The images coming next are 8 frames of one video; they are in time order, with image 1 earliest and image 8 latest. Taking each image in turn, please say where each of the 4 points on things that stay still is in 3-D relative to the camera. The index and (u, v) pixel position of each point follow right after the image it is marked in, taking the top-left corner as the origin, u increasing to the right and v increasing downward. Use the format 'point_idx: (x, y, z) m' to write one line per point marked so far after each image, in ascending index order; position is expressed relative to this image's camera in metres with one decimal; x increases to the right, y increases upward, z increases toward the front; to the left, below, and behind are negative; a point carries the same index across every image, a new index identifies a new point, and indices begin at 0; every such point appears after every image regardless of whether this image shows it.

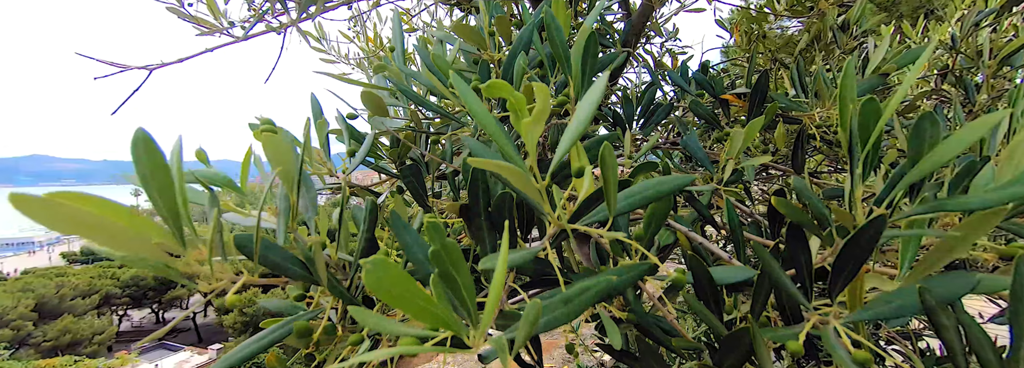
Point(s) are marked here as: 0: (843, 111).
0: (+0.6, +0.1, +0.7) m
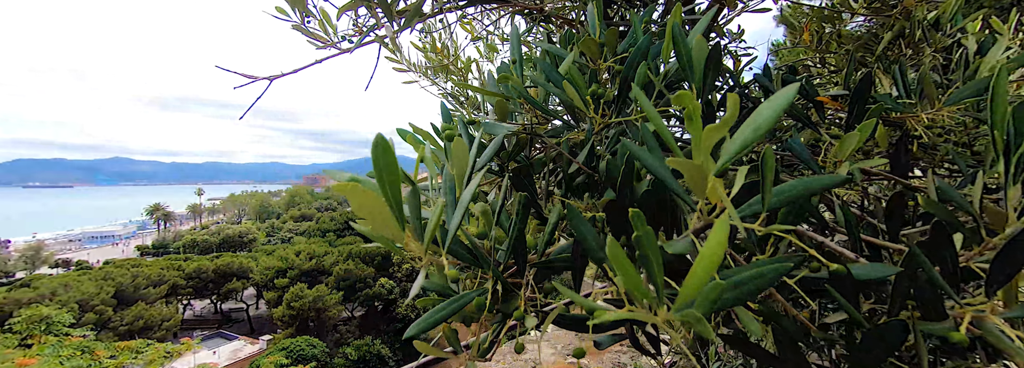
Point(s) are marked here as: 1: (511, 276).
0: (+1.0, +0.1, +0.7) m
1: (0.0, -0.2, +0.9) m
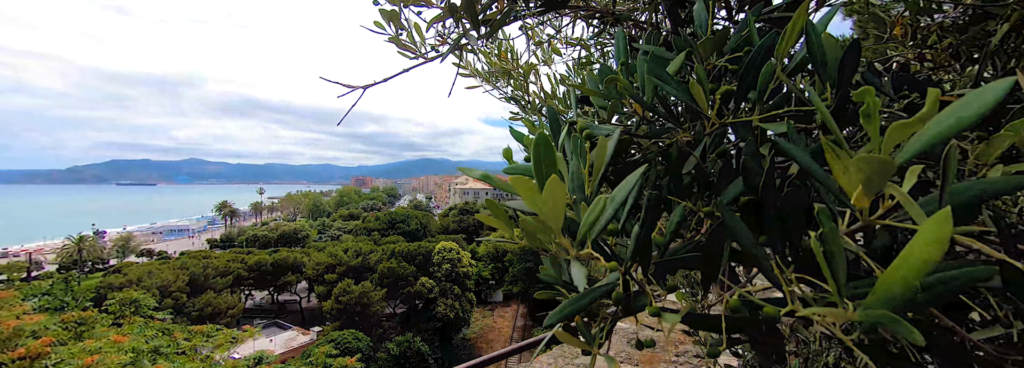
0: (+1.3, +0.1, +0.6) m
1: (+0.3, -0.2, +0.9) m
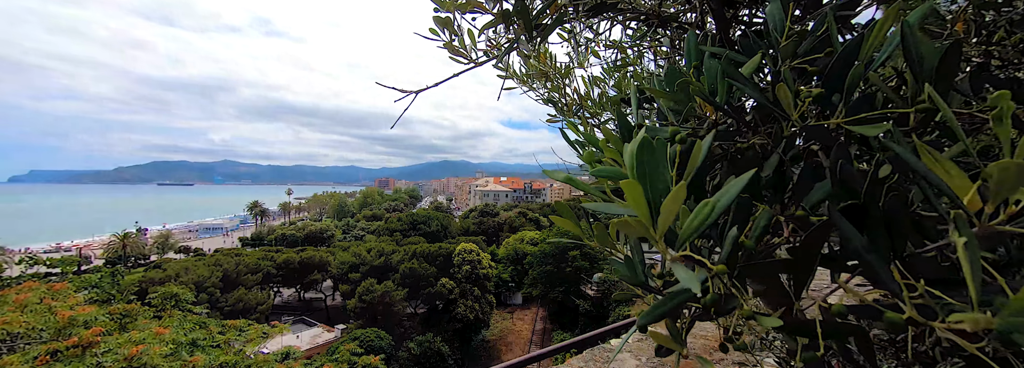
0: (+1.5, +0.1, +0.6) m
1: (+0.6, -0.2, +0.9) m
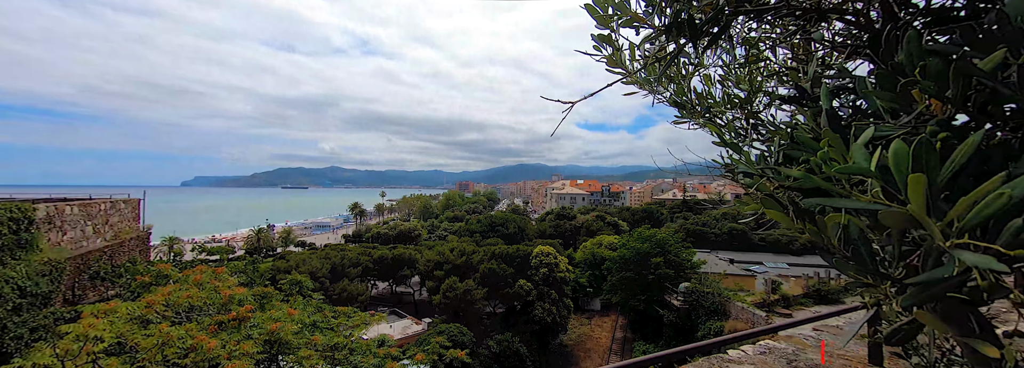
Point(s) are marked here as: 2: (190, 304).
0: (+2.1, +0.2, +0.3) m
1: (+1.2, -0.2, +0.8) m
2: (-10.3, -3.8, +11.1) m
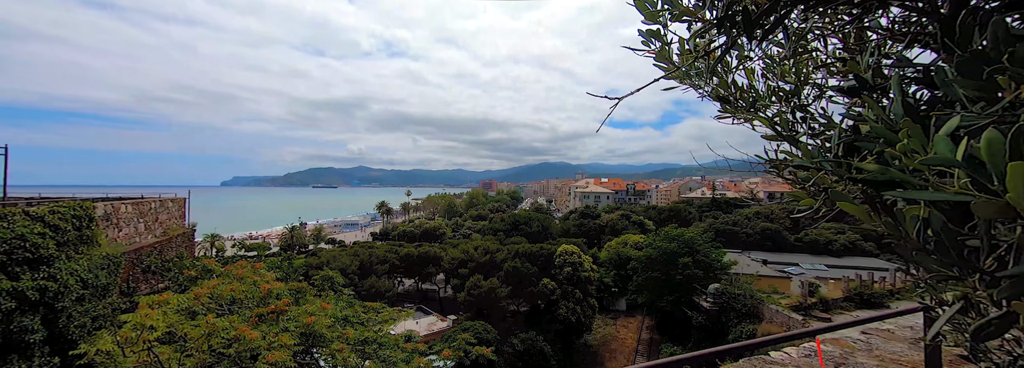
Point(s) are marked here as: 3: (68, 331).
0: (+2.3, +0.2, +0.2) m
1: (+1.4, -0.2, +0.7) m
2: (-9.4, -3.8, +11.7) m
3: (-14.6, -4.9, +11.5) m
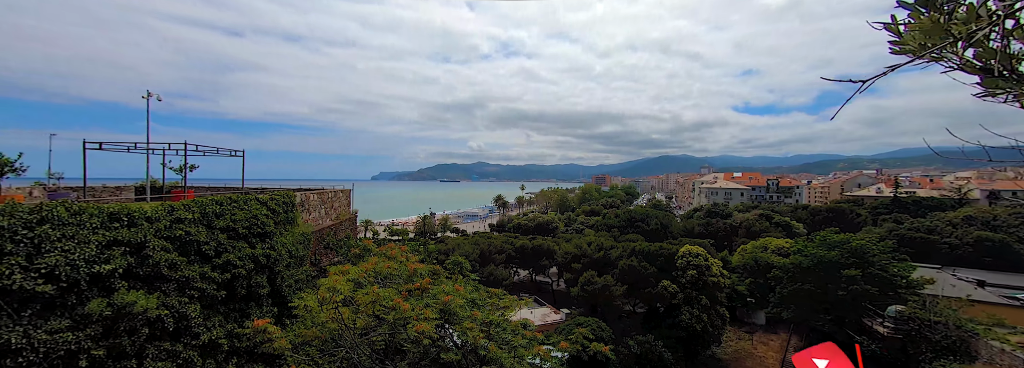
0: (+2.9, +0.2, -0.5) m
1: (+2.3, -0.2, +0.2) m
2: (-5.0, -3.6, +13.9) m
3: (-10.0, -4.6, +15.2) m
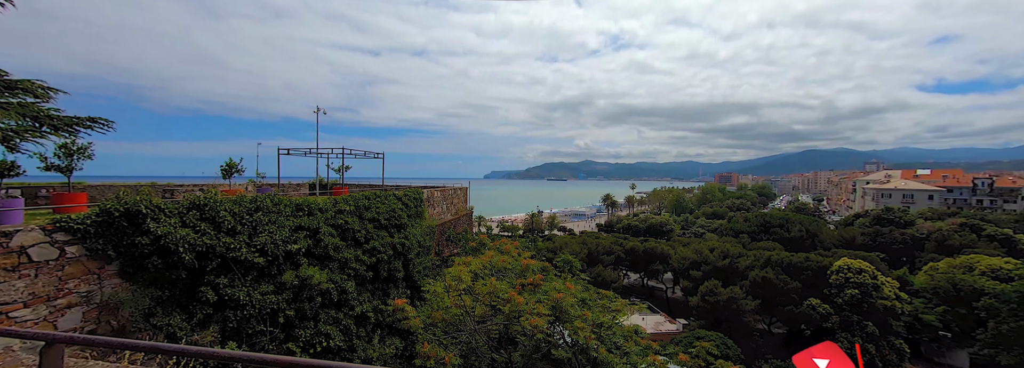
0: (+3.3, +0.1, -1.3) m
1: (+2.9, -0.2, -0.4) m
2: (-0.5, -3.5, +14.7) m
3: (-5.0, -4.5, +17.3) m
